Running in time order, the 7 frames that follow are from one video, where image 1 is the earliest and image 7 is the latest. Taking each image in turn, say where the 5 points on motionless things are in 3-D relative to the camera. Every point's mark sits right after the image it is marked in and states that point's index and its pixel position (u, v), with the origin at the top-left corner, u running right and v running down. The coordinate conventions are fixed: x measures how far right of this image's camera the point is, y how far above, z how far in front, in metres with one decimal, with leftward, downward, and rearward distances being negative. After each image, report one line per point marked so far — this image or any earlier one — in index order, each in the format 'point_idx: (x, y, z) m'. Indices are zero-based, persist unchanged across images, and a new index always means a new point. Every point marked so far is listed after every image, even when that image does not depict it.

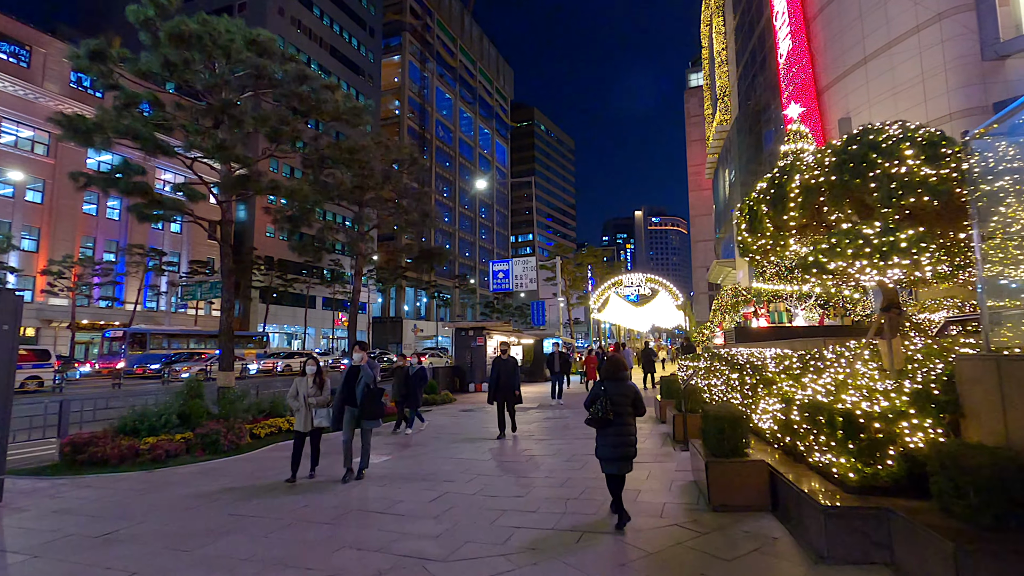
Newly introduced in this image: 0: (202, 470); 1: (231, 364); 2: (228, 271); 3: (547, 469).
0: (-5.1, -3.0, +8.8) m
1: (-7.0, -1.9, +13.2) m
2: (-7.2, +0.4, +13.5) m
3: (+0.5, -2.8, +8.3) m
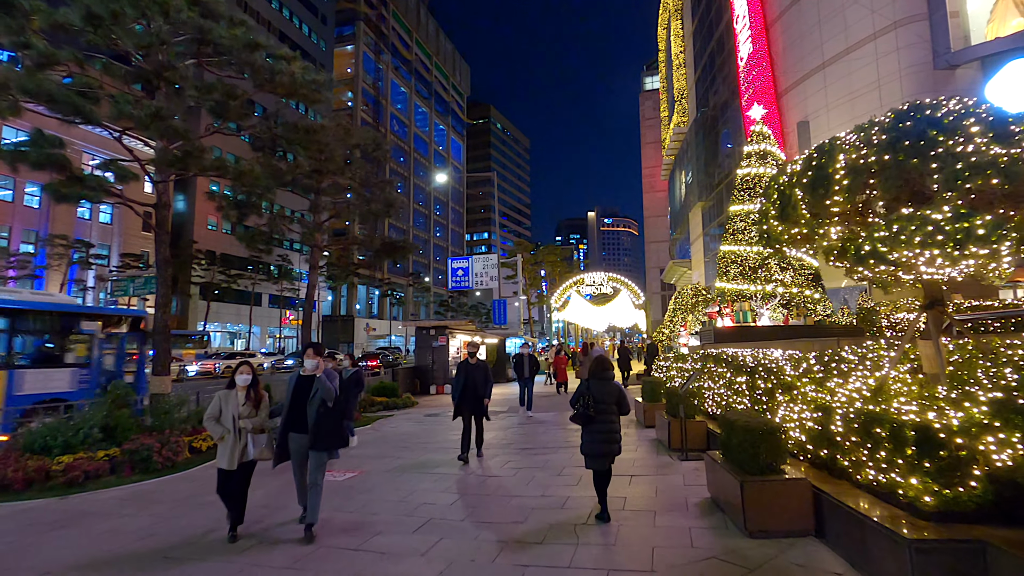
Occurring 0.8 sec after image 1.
0: (-5.3, -2.9, +7.4) m
1: (-7.6, -1.8, +11.7) m
2: (-7.8, +0.6, +11.9) m
3: (+0.4, -2.8, +7.4) m
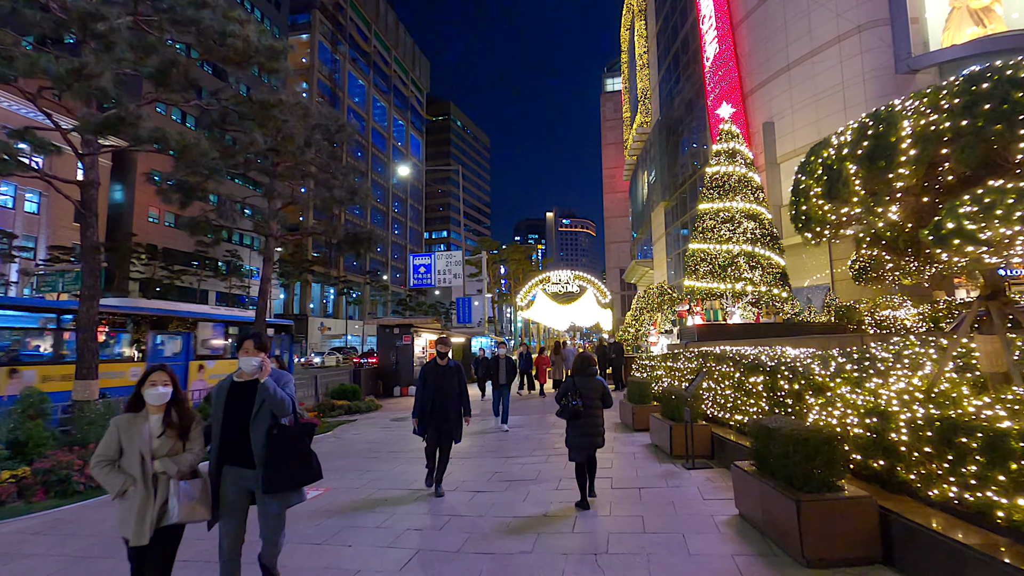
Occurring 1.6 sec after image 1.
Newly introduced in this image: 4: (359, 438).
0: (-5.4, -2.7, +6.1) m
1: (-8.0, -1.6, +10.1) m
2: (-8.2, +0.8, +10.4) m
3: (+0.3, -2.6, +6.5) m
4: (-3.3, -3.3, +11.6) m
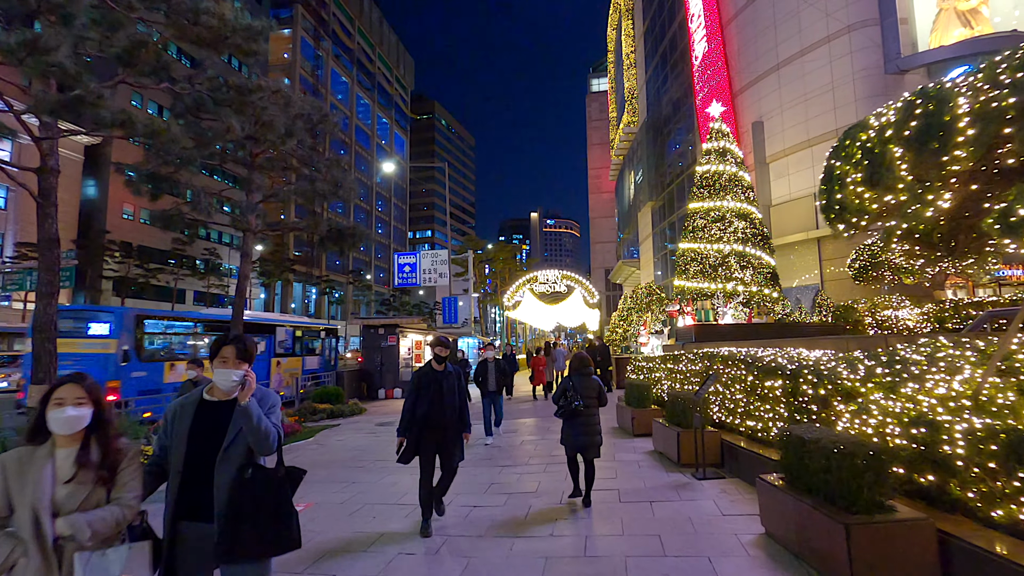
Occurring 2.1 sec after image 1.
0: (-5.4, -2.7, +5.3) m
1: (-8.0, -1.5, +9.3) m
2: (-8.3, +0.8, +9.6) m
3: (+0.3, -2.6, +6.0) m
4: (-3.5, -3.2, +11.0) m
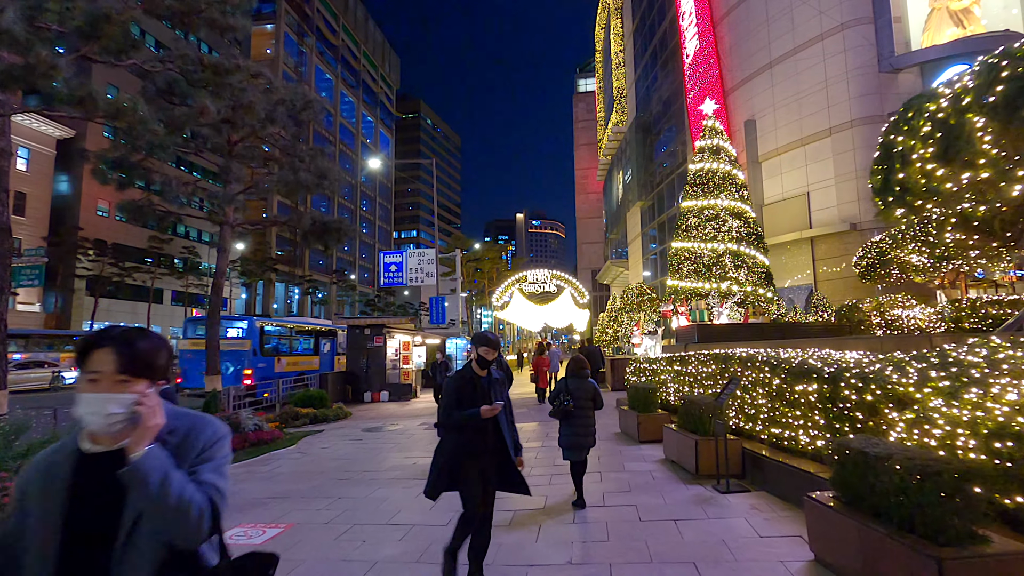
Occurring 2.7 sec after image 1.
0: (-5.3, -2.6, +4.5) m
1: (-8.1, -1.4, +8.4) m
2: (-8.3, +0.9, +8.7) m
3: (+0.4, -2.5, +5.3) m
4: (-3.5, -3.2, +10.2) m
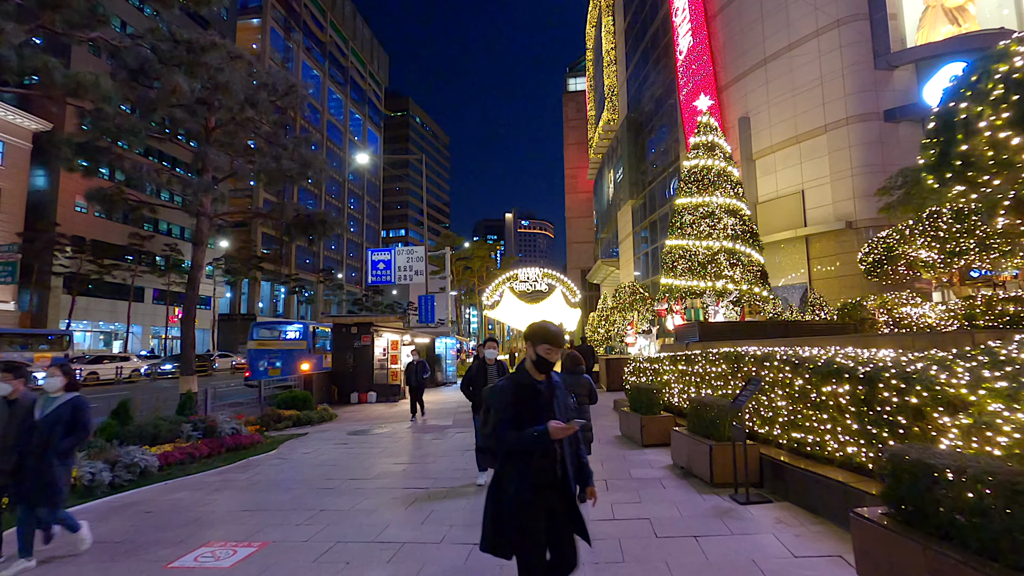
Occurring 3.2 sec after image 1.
0: (-5.2, -2.5, +3.8) m
1: (-8.1, -1.3, +7.7) m
2: (-8.3, +1.0, +7.9) m
3: (+0.4, -2.4, +4.7) m
4: (-3.6, -3.1, +9.5) m
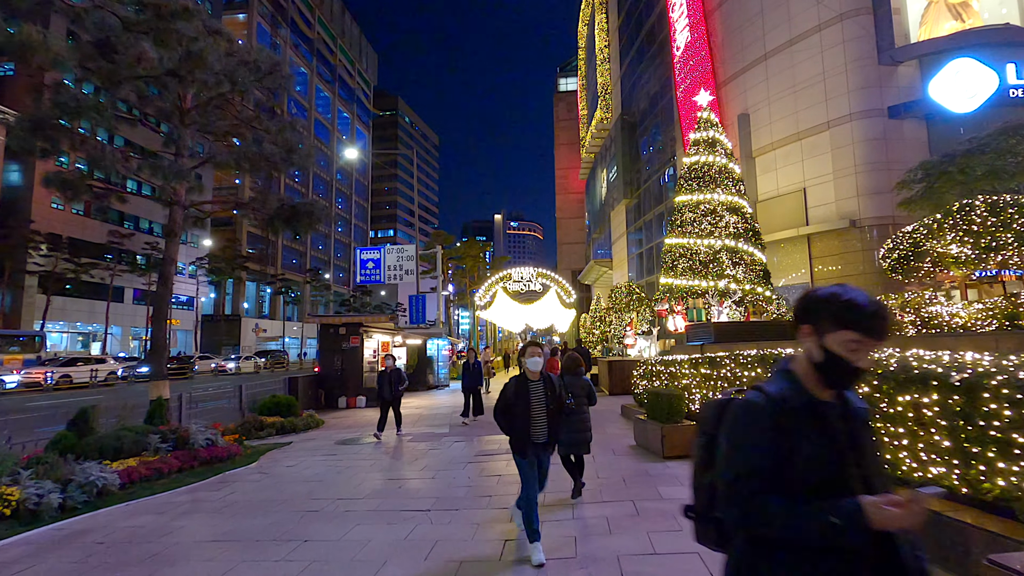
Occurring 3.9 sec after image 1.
0: (-5.0, -2.4, +2.8) m
1: (-7.9, -1.2, +6.6) m
2: (-8.2, +1.1, +6.9) m
3: (+0.6, -2.3, +3.9) m
4: (-3.5, -3.0, +8.6) m
